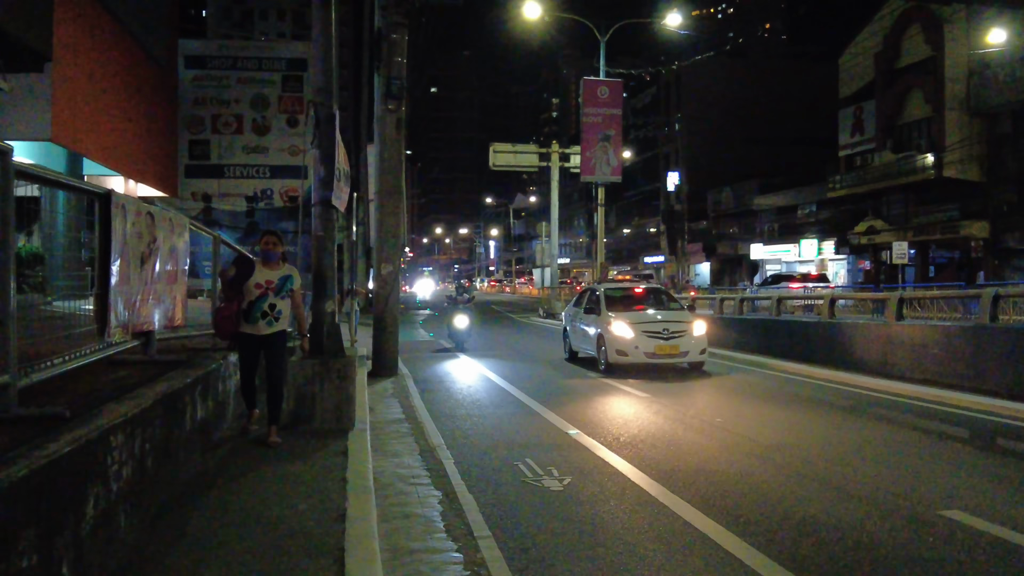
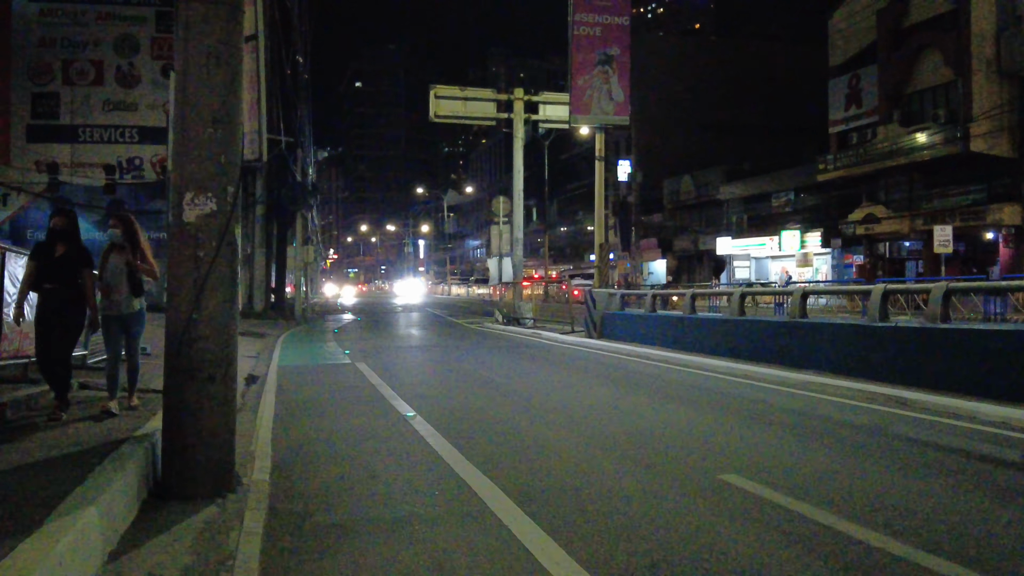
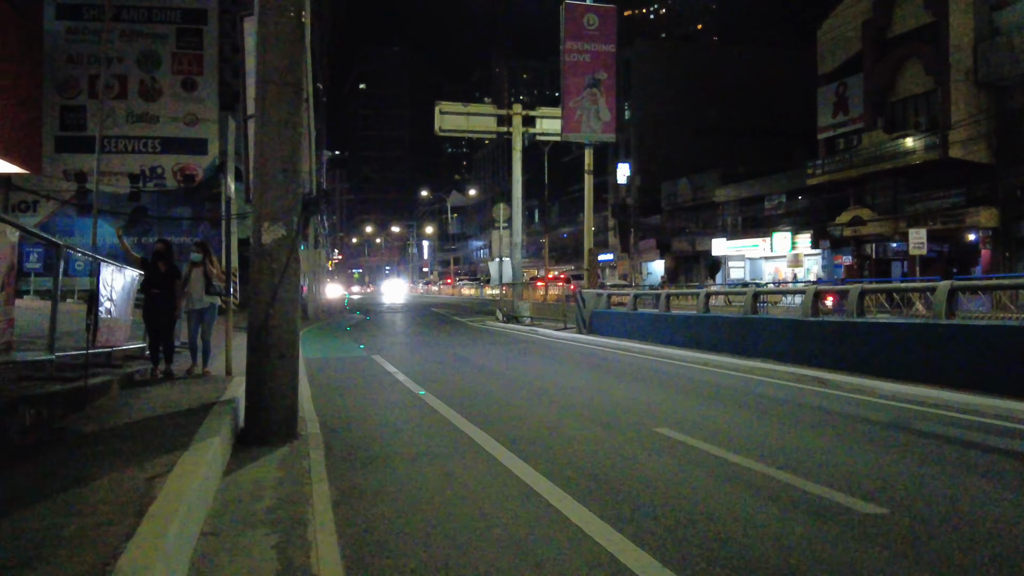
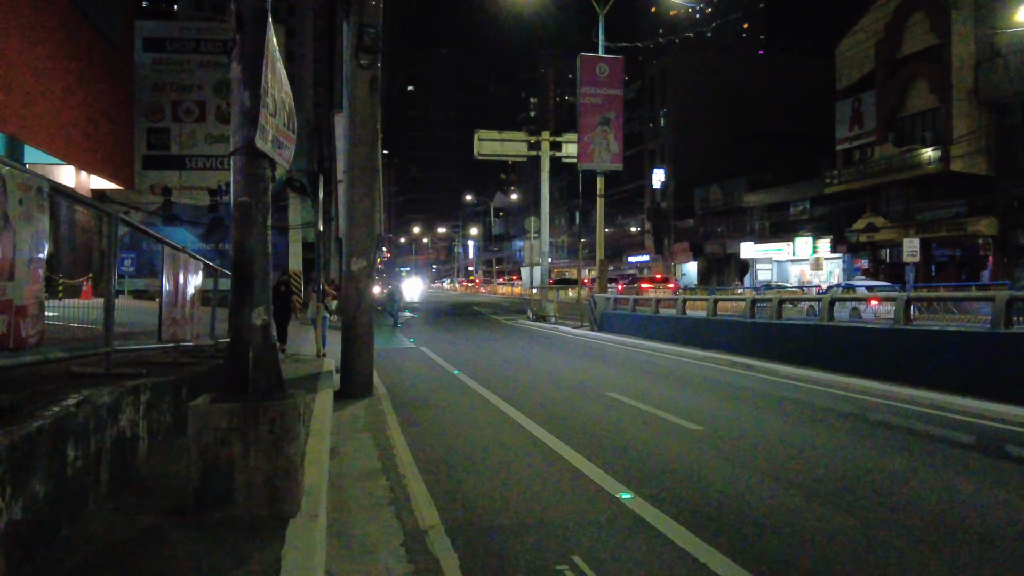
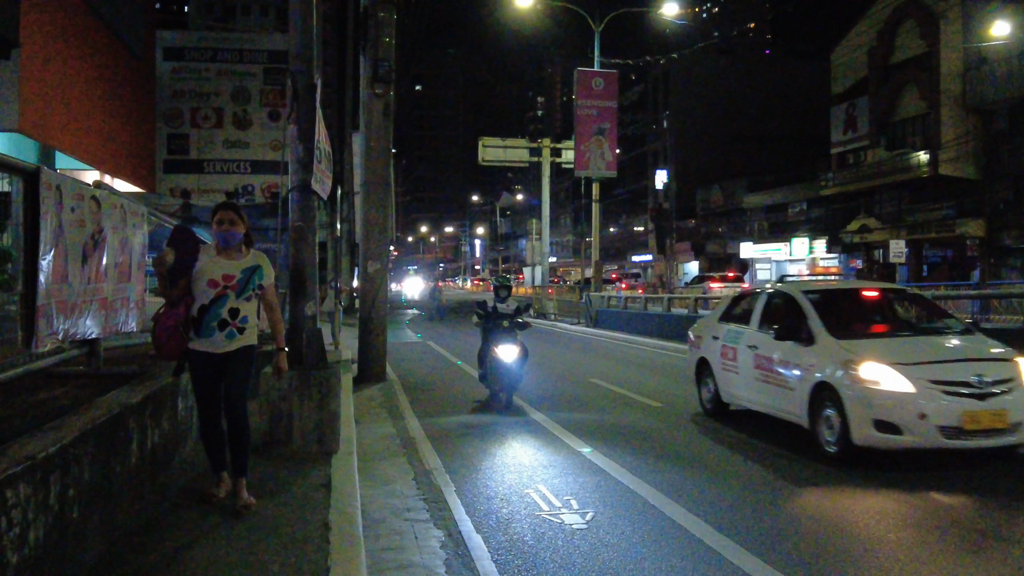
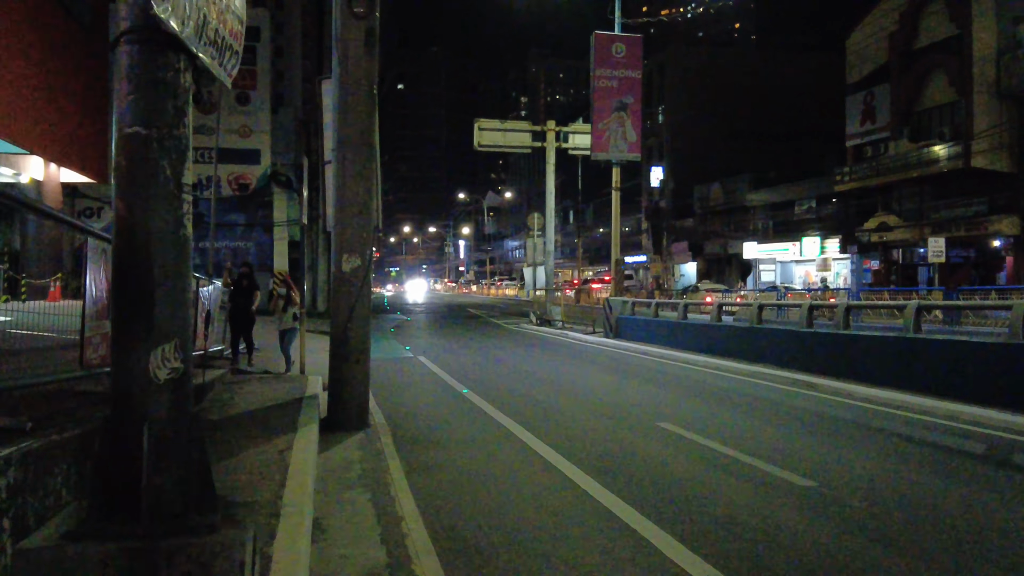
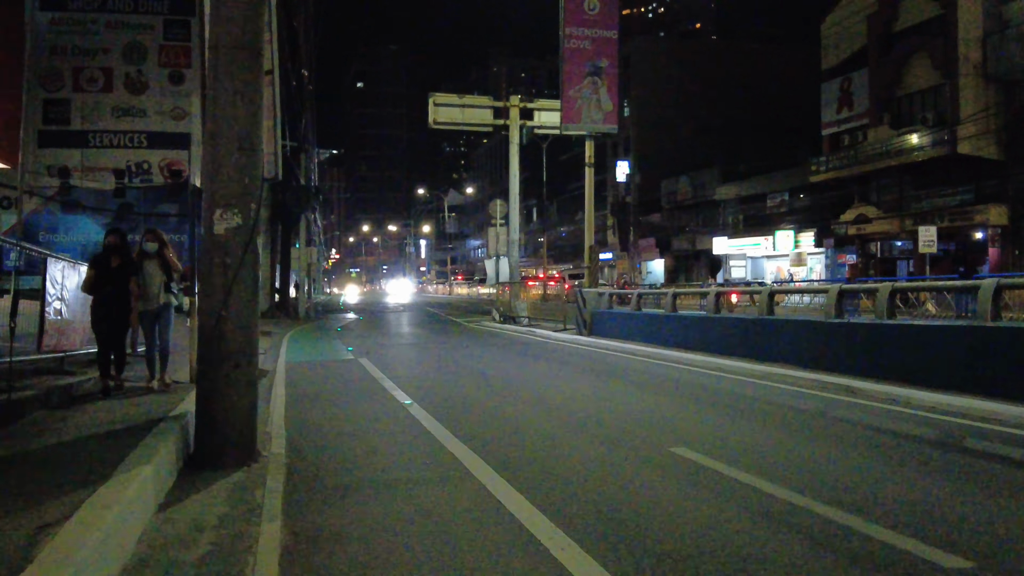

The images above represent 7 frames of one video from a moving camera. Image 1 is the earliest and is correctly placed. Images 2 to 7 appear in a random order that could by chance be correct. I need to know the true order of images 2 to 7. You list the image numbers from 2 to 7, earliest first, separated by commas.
5, 4, 6, 3, 7, 2
